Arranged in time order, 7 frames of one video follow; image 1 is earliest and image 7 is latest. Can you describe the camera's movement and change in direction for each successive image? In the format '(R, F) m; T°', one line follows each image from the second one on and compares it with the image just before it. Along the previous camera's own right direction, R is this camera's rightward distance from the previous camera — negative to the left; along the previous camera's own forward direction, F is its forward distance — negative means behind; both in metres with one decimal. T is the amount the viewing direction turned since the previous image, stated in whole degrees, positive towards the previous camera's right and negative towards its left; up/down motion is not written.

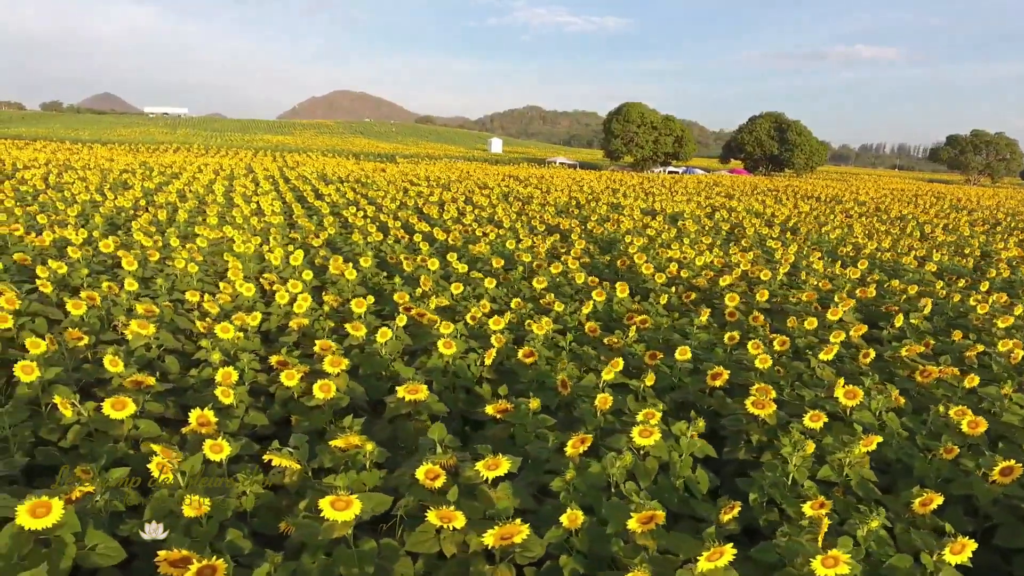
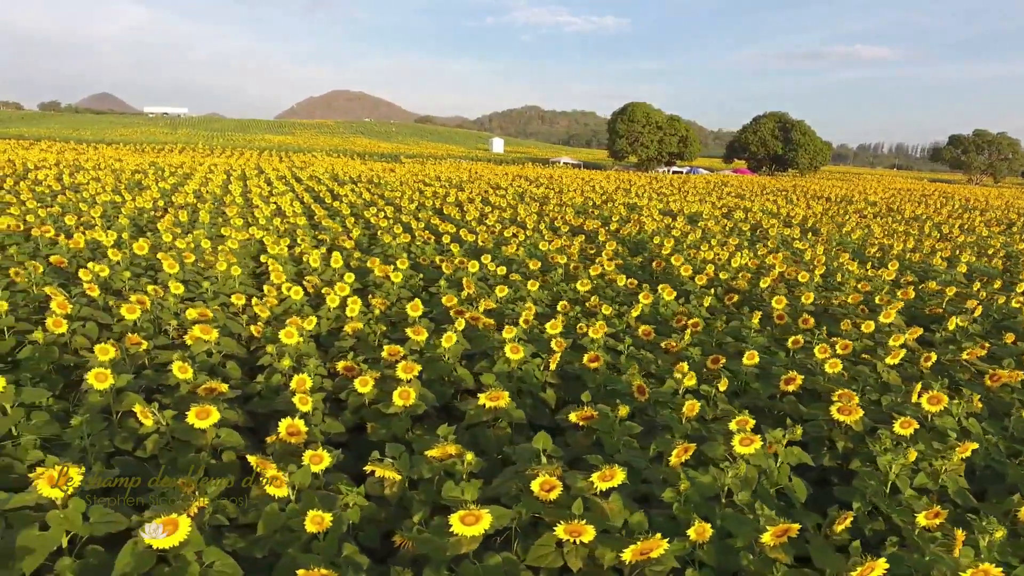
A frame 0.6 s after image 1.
(-0.4, +0.1) m; 0°
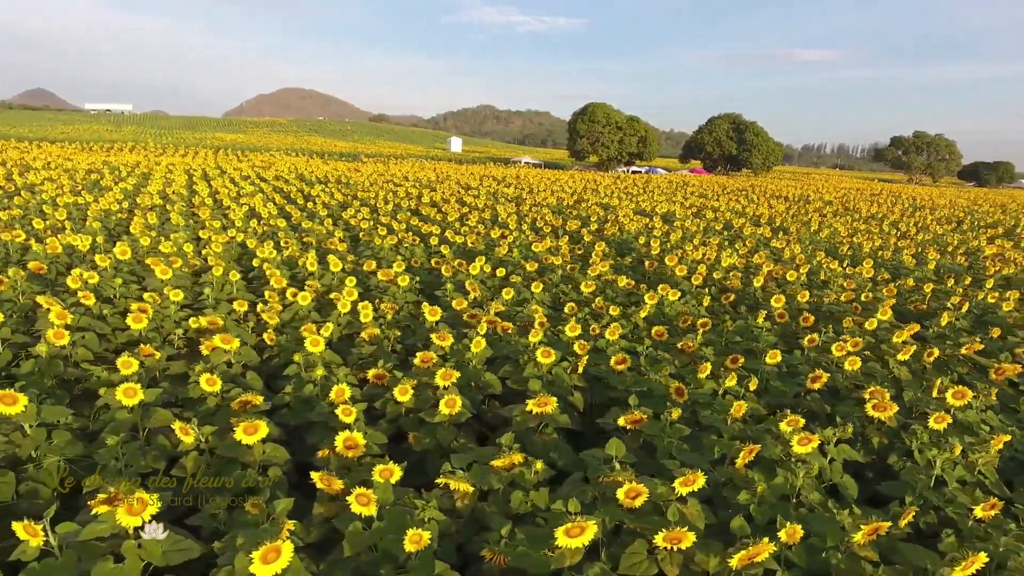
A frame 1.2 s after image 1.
(-0.4, +0.1) m; +4°
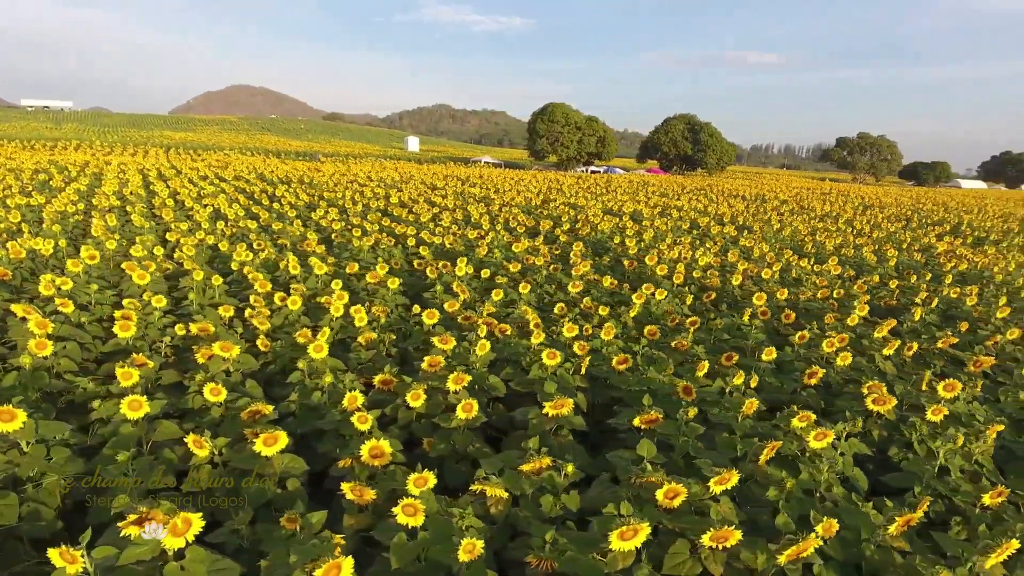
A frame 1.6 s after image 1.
(-0.3, 0.0) m; +4°
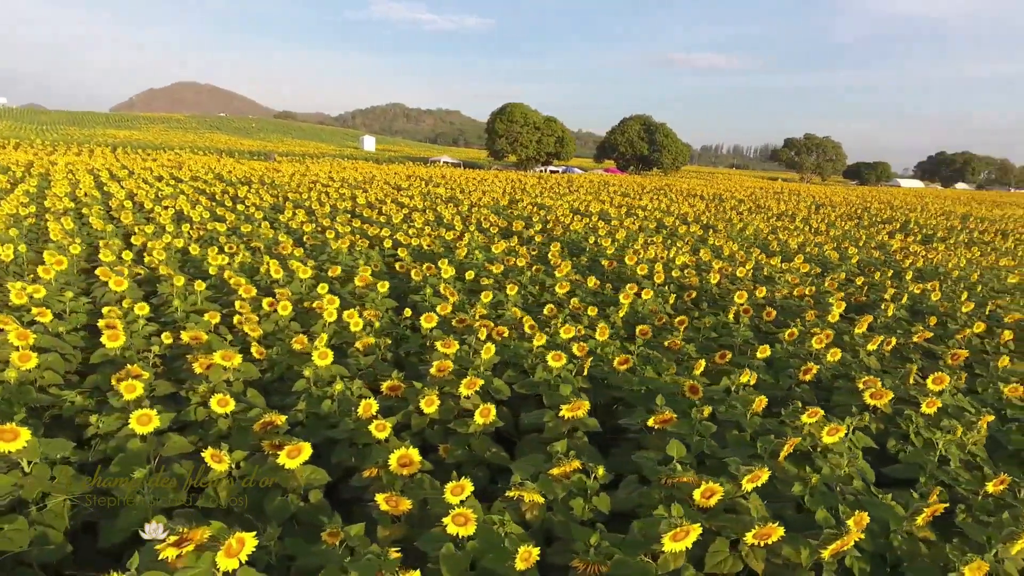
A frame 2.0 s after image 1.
(-0.3, 0.0) m; +4°
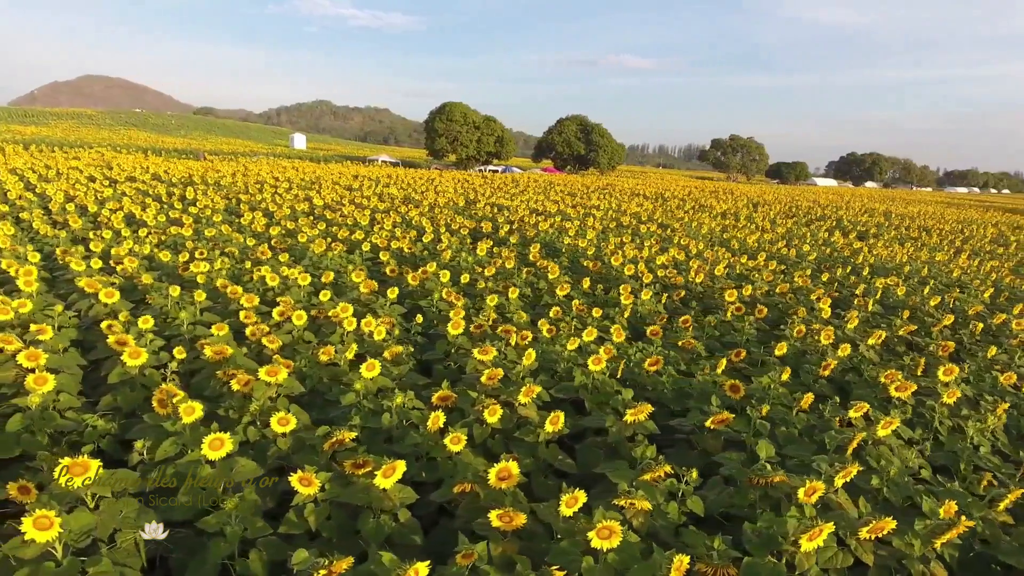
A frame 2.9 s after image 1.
(-0.6, +0.1) m; +6°
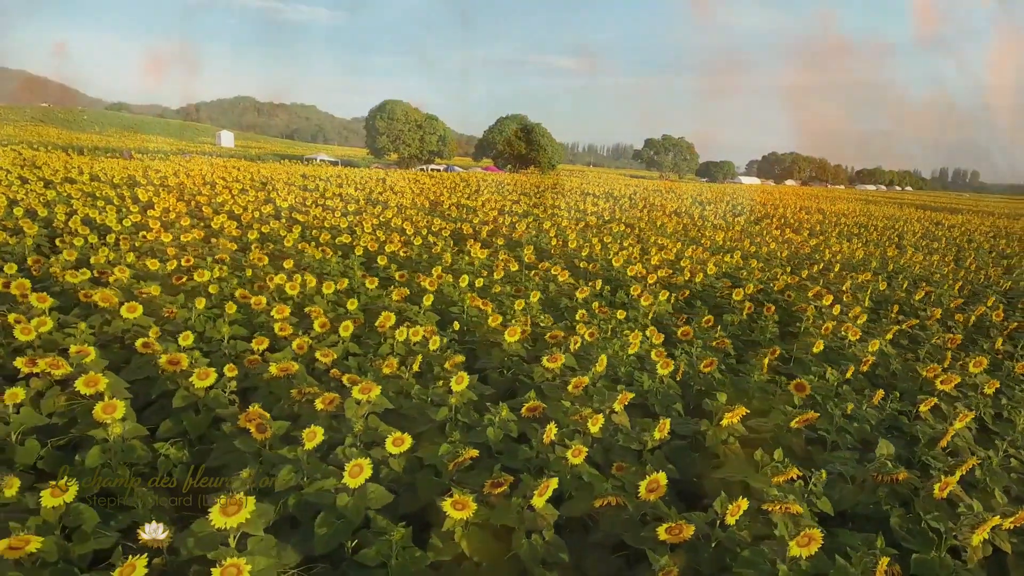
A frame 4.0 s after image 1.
(-0.8, +0.1) m; +6°
